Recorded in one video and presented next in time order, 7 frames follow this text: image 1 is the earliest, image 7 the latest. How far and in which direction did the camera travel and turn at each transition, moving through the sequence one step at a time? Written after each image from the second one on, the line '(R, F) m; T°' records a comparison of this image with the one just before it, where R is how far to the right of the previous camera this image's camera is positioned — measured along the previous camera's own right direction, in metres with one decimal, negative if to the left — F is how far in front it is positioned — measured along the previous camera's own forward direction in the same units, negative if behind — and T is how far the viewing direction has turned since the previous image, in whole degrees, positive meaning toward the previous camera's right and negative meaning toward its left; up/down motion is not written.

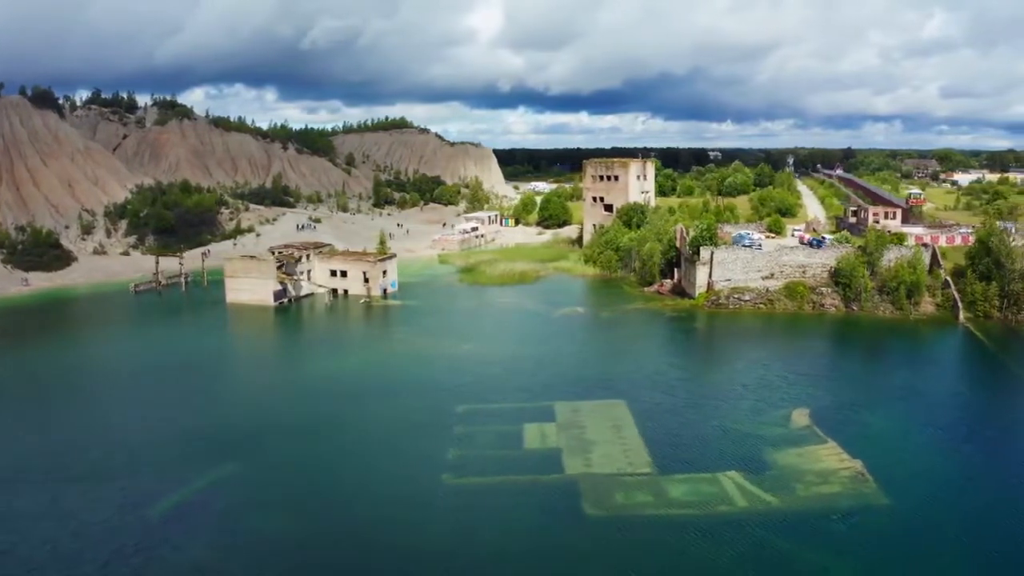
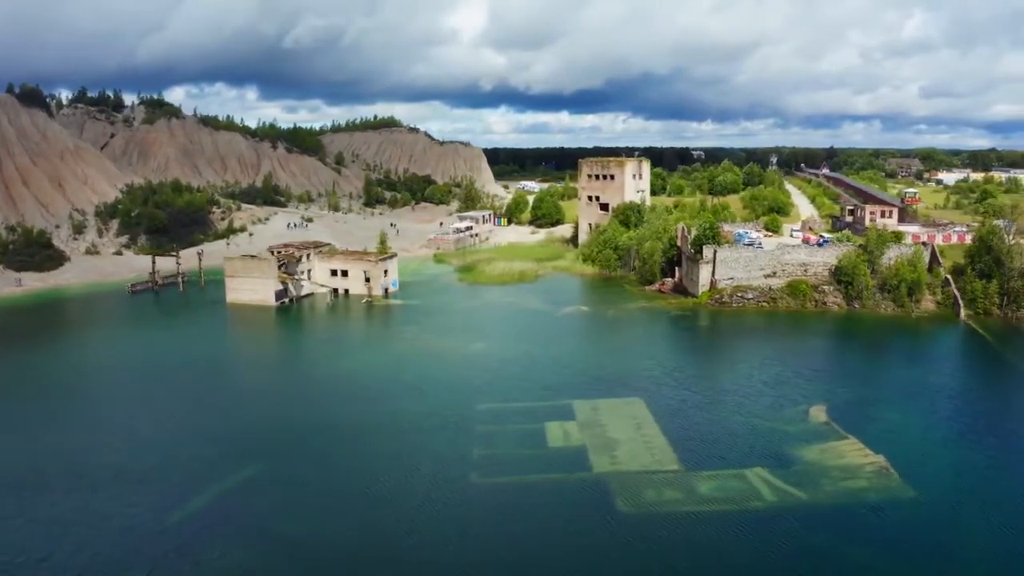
(-0.4, 0.0) m; +1°
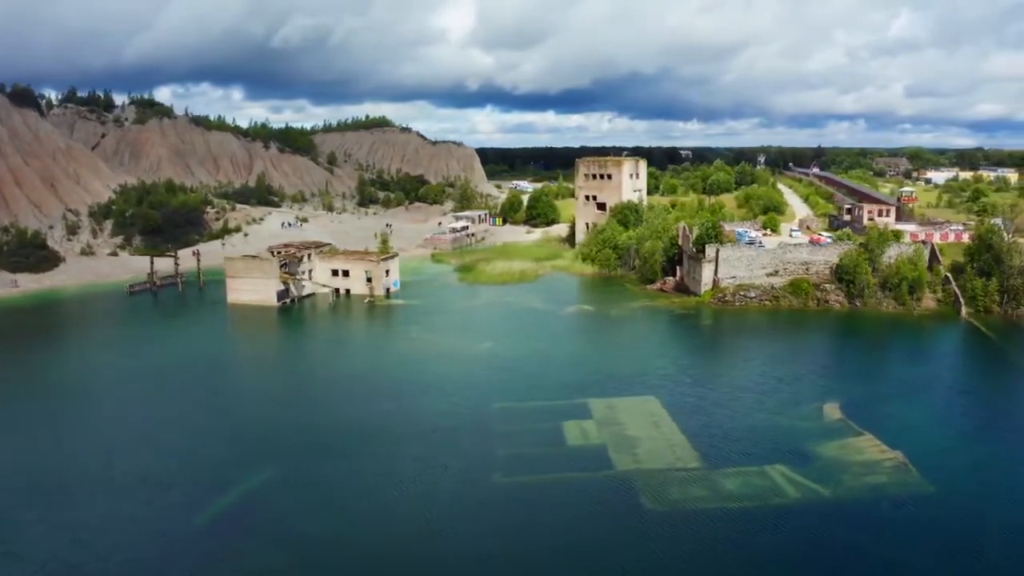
(-0.3, 0.0) m; +1°
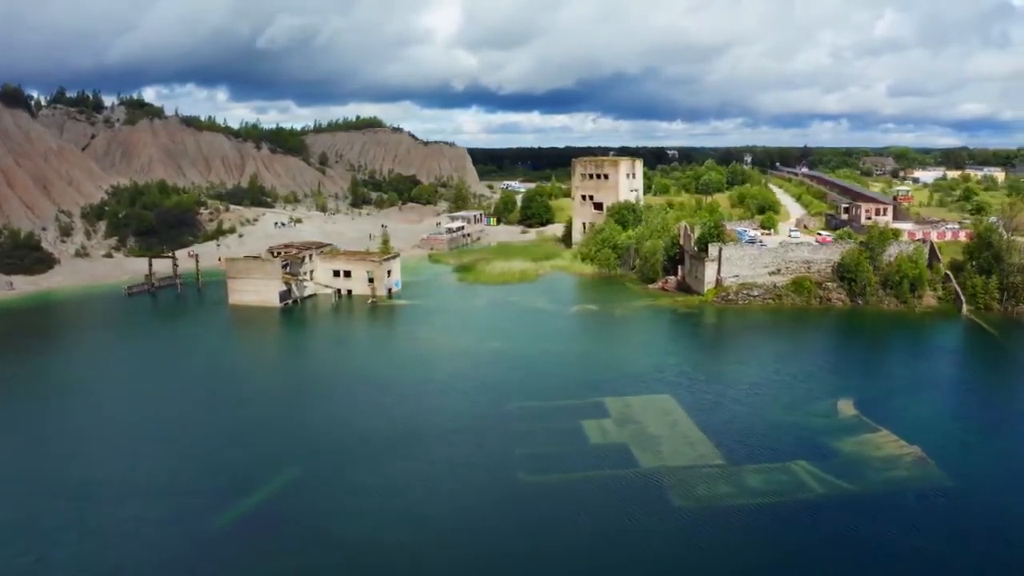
(-0.4, -0.1) m; +1°
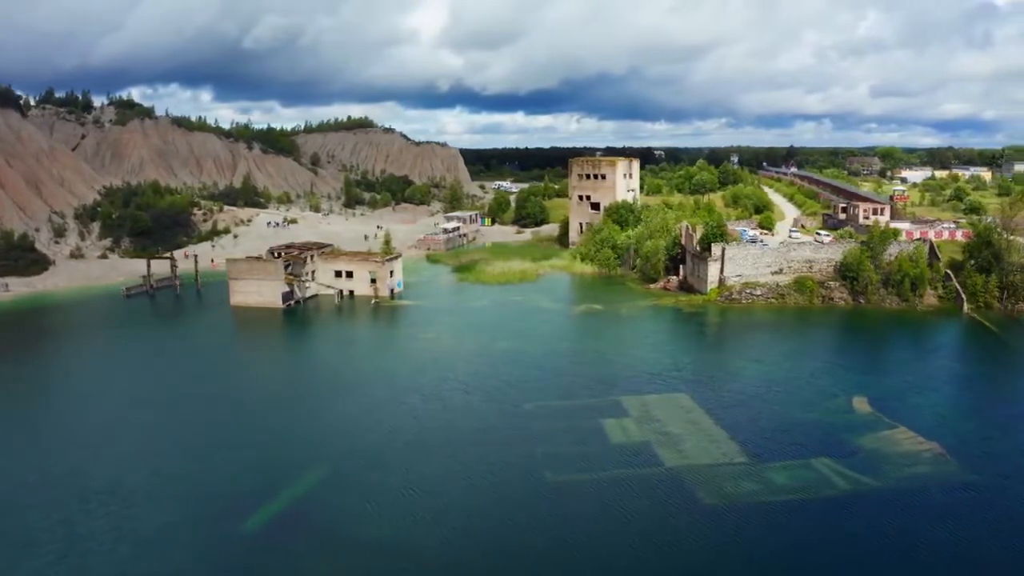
(-0.4, -0.1) m; +1°
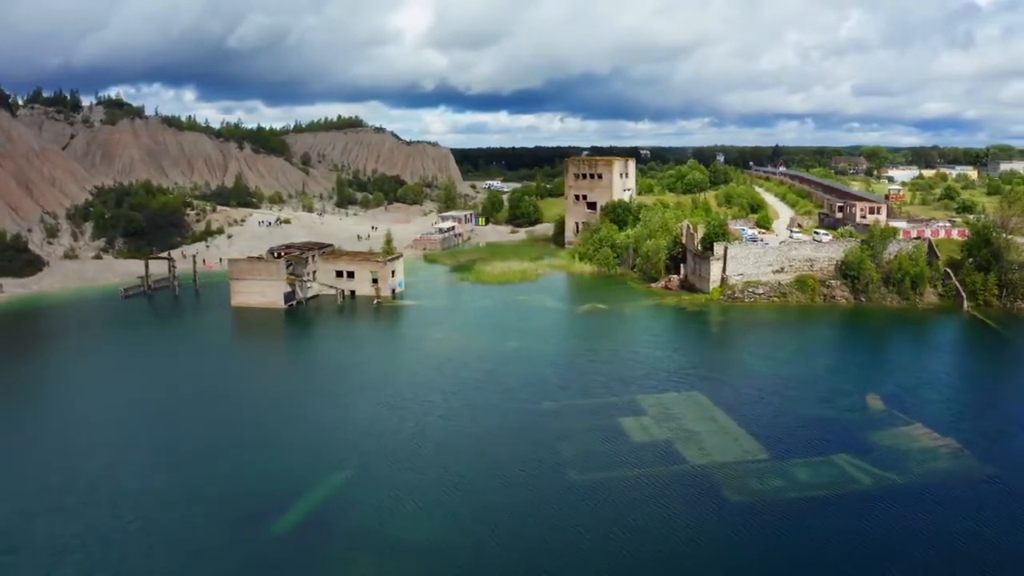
(-0.4, -0.1) m; +1°
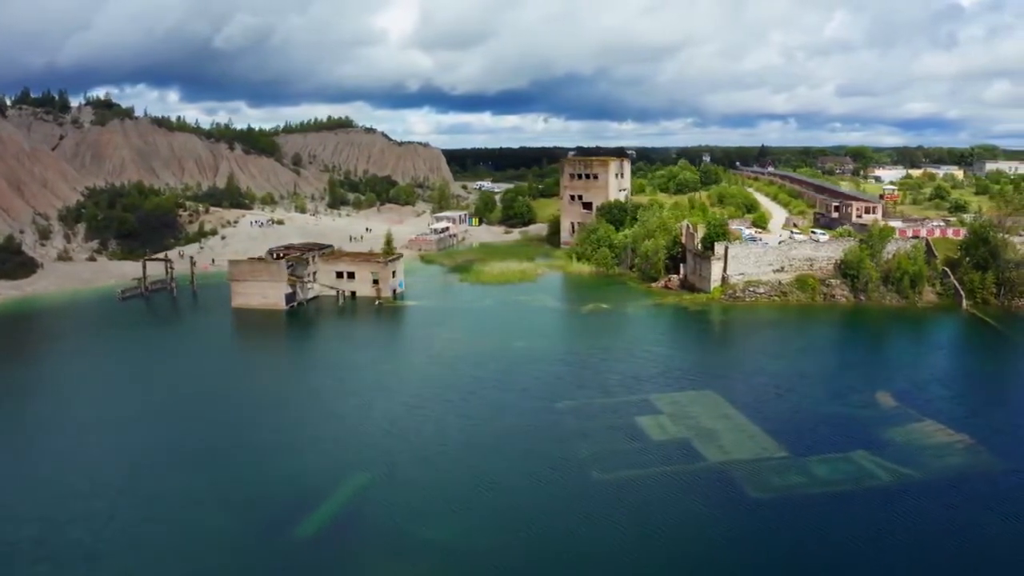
(-0.4, -0.1) m; +1°
